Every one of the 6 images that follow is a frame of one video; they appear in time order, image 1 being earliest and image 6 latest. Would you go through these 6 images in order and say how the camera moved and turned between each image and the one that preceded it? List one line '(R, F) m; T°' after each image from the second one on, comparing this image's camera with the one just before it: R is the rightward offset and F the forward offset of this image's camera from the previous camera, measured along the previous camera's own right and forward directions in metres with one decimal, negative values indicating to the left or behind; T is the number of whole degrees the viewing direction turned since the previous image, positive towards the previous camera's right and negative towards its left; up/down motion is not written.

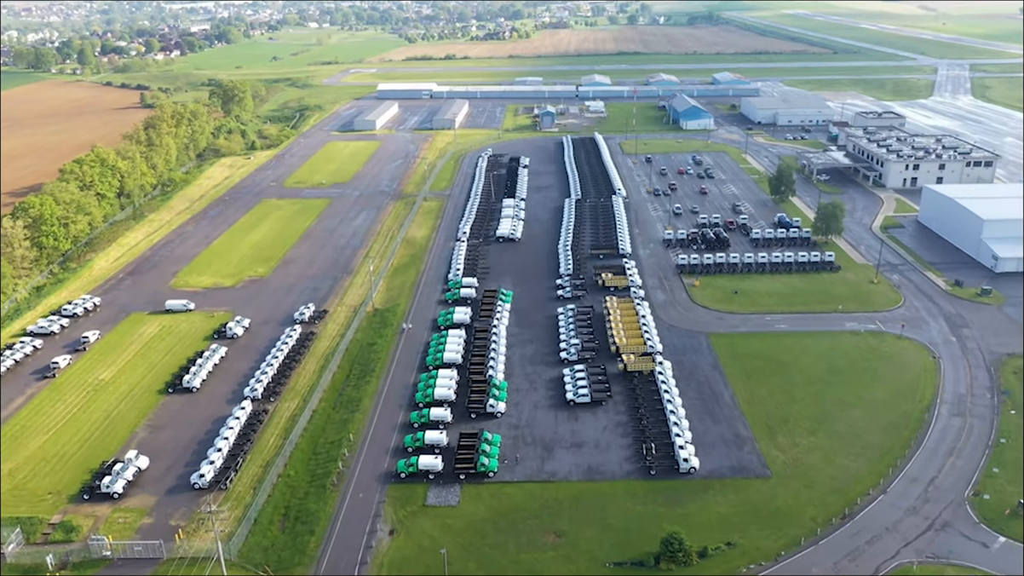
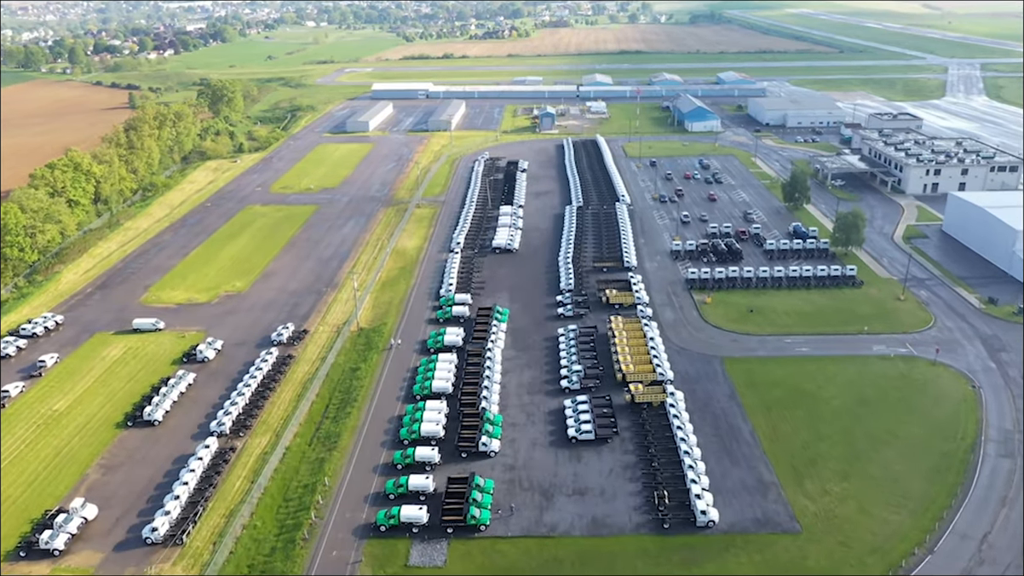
(+0.2, +3.3) m; 0°
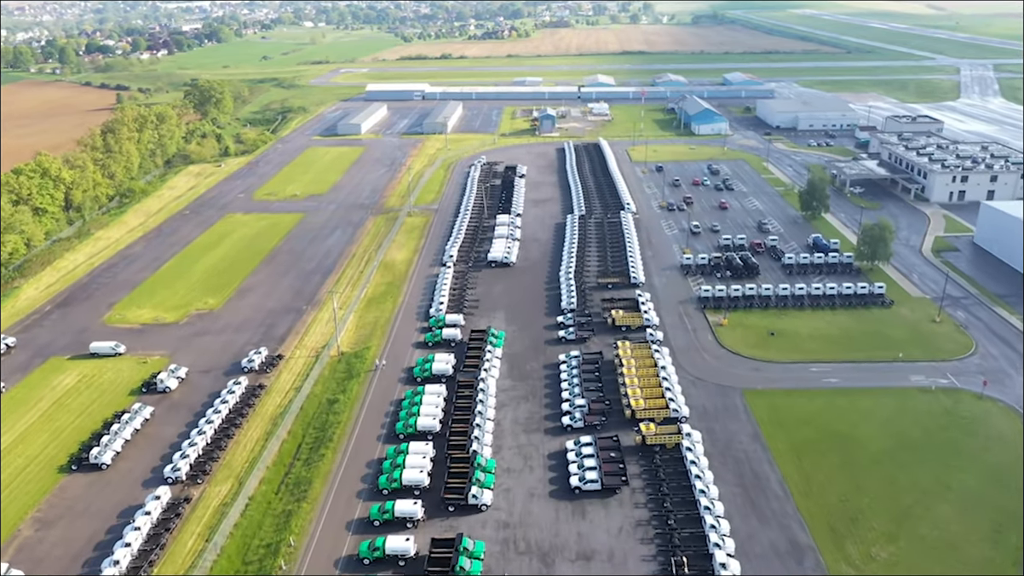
(+0.2, +3.7) m; 0°
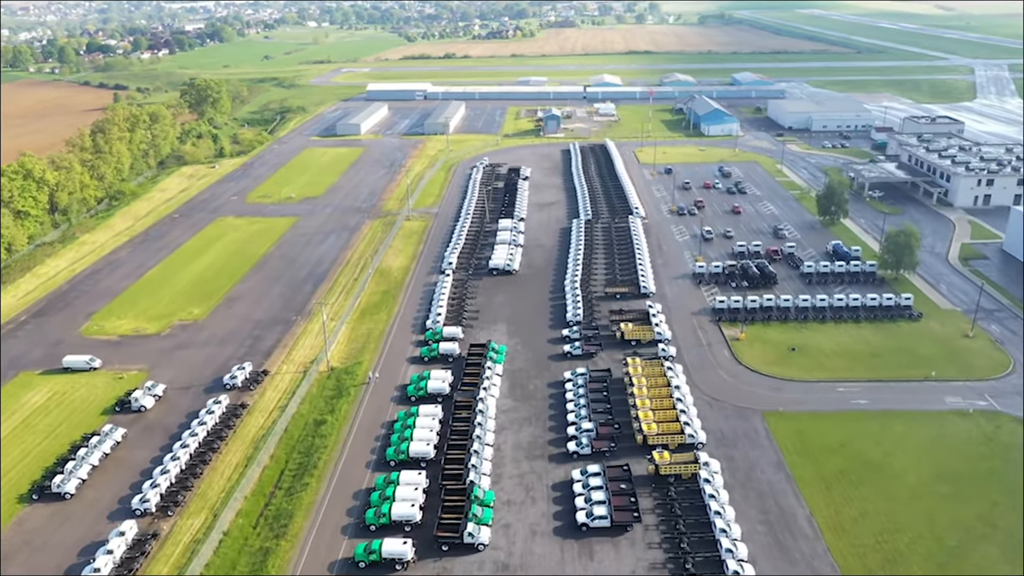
(+0.1, +2.4) m; 0°
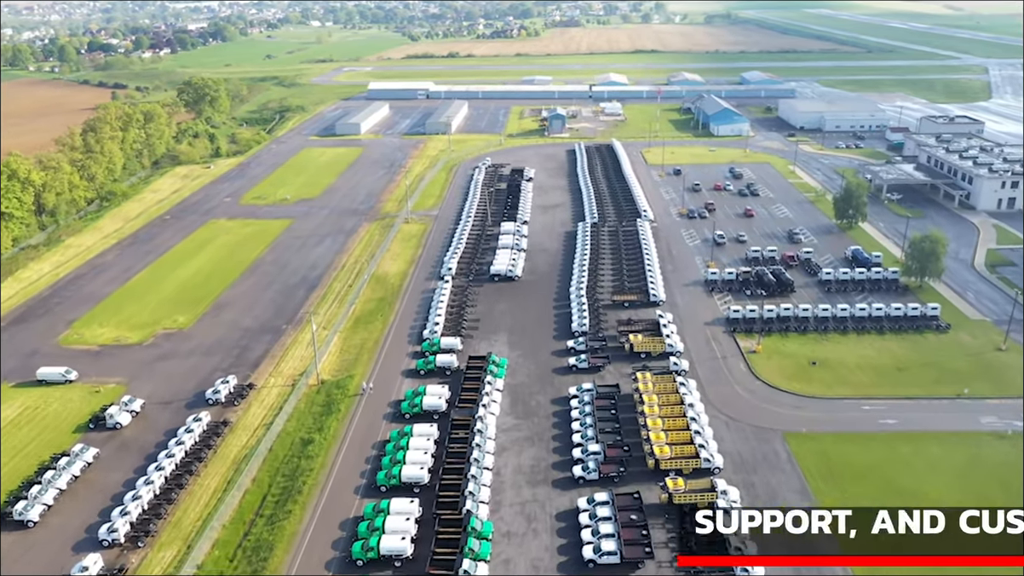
(+0.1, +2.0) m; 0°
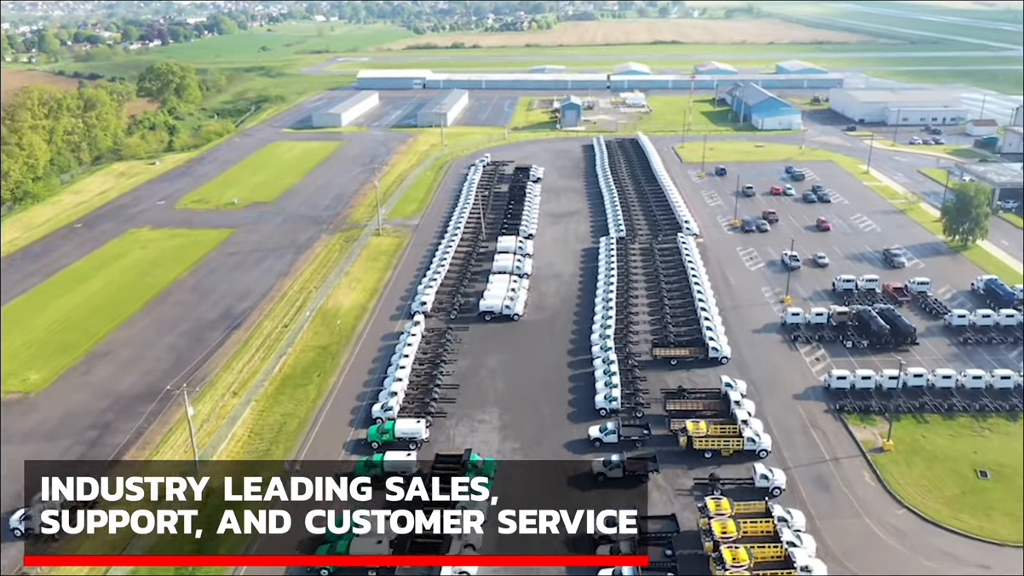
(+0.4, +11.4) m; -1°
